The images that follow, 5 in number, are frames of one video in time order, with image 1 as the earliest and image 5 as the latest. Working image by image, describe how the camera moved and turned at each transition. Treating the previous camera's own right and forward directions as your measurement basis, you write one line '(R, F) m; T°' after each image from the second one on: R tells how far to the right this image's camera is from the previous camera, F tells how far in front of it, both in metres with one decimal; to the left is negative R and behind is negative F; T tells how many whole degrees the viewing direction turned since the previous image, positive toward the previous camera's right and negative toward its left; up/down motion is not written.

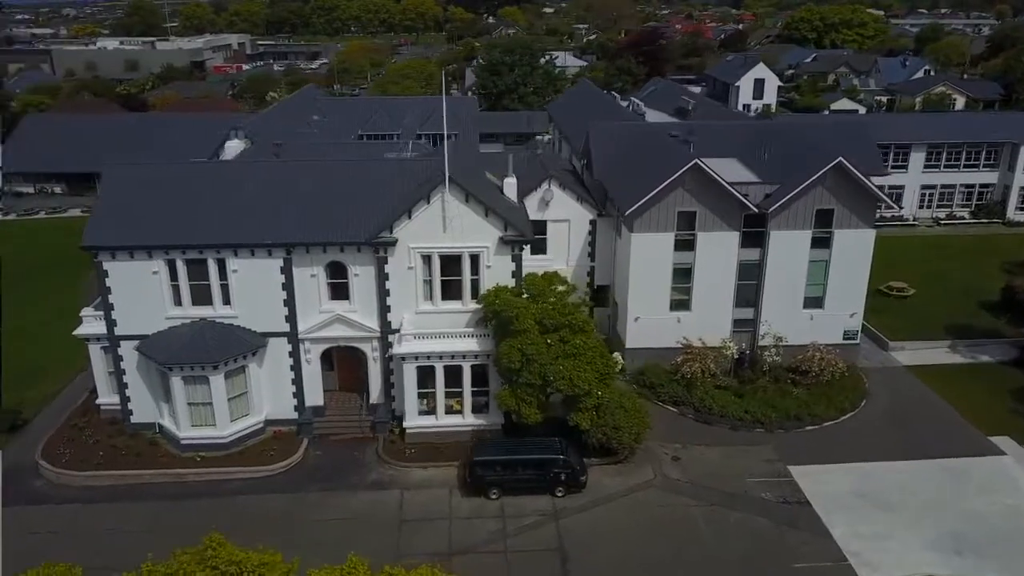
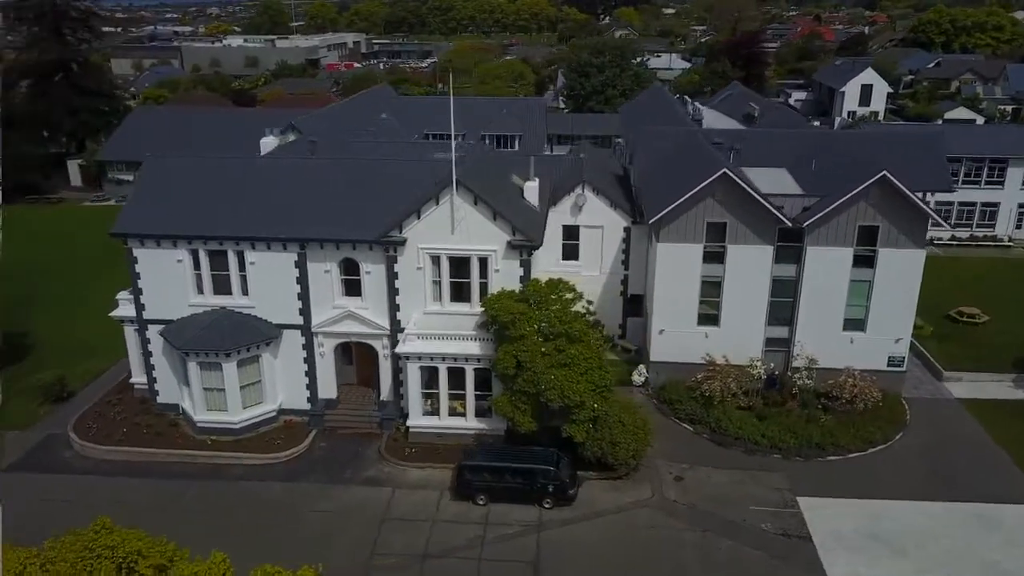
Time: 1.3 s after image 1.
(+3.5, +0.6) m; -8°
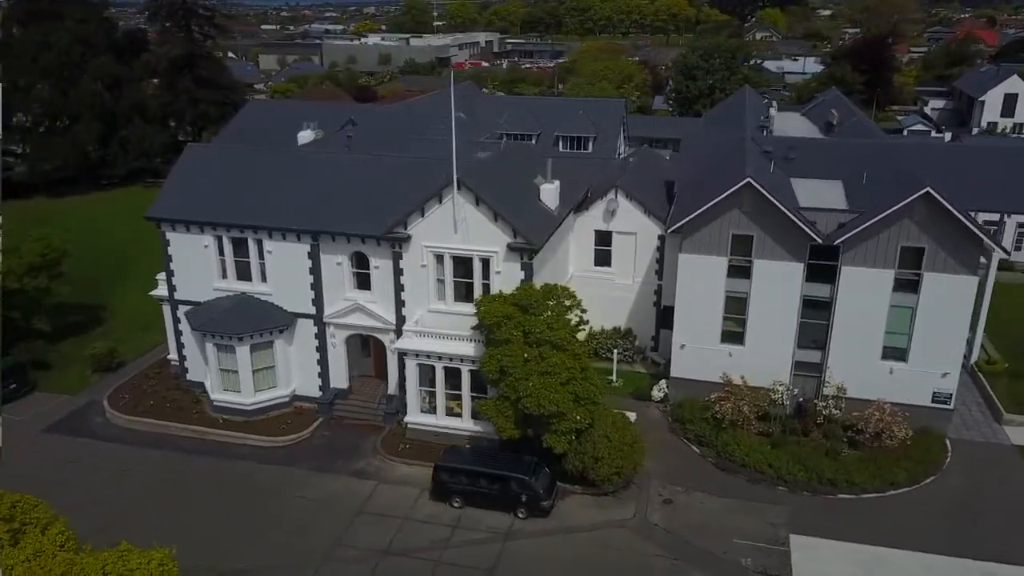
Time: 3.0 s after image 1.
(+4.5, +0.8) m; -9°
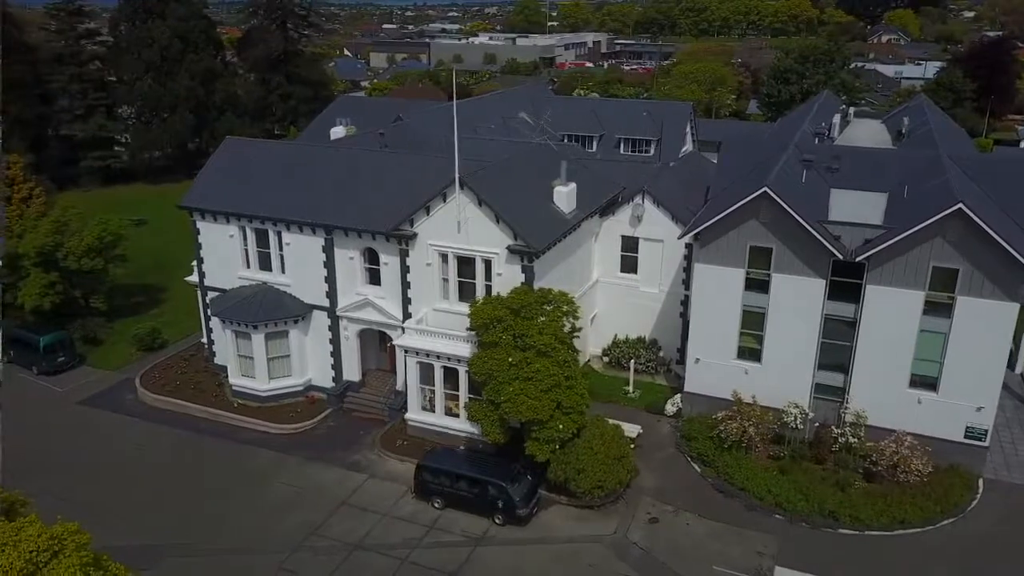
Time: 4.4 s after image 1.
(+3.6, +0.6) m; -8°
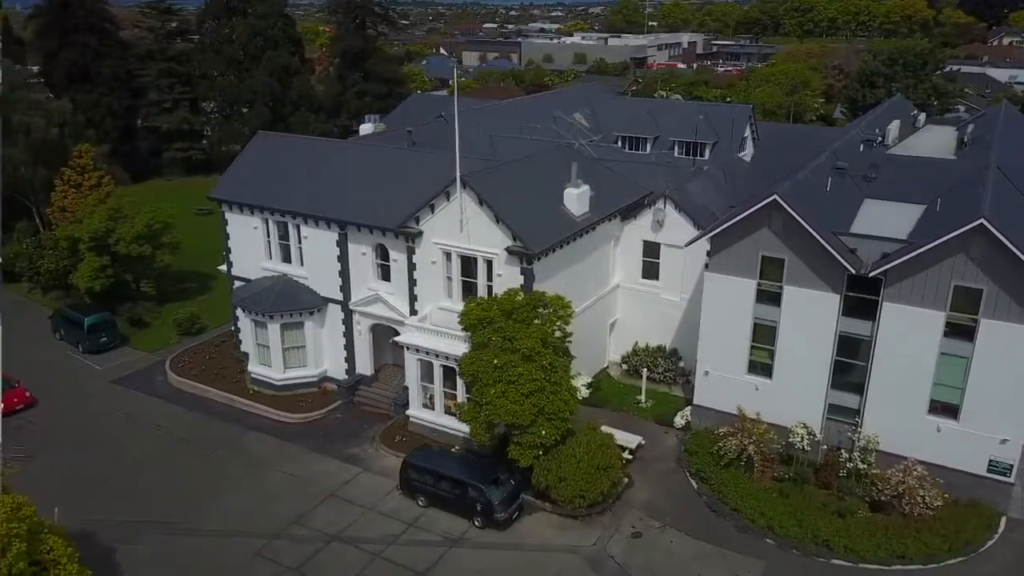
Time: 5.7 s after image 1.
(+3.2, +0.5) m; -7°
